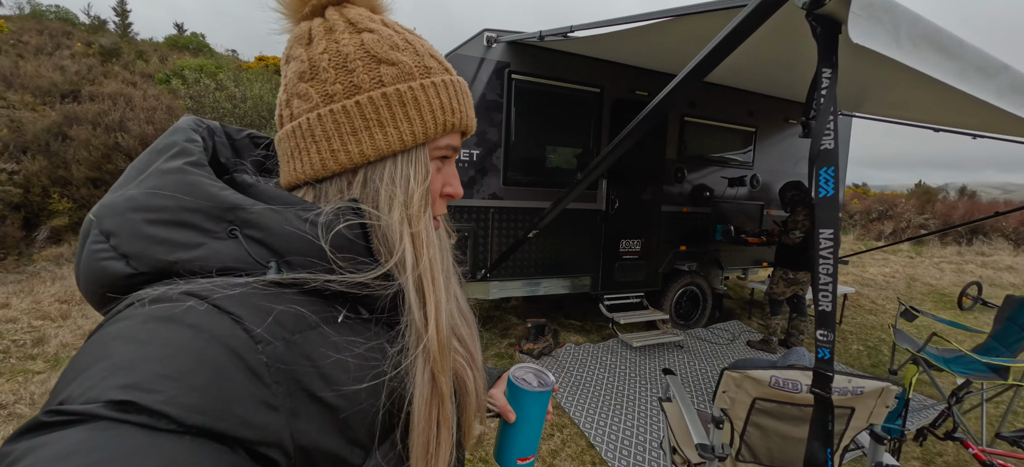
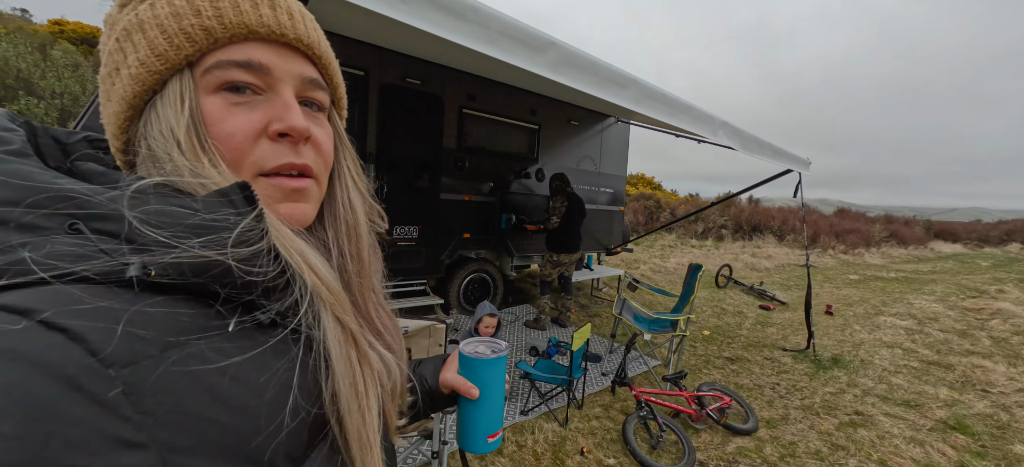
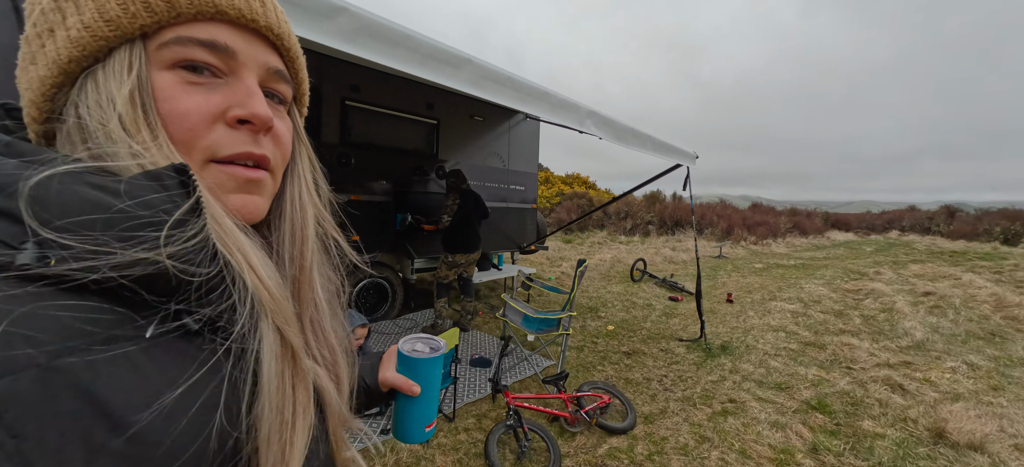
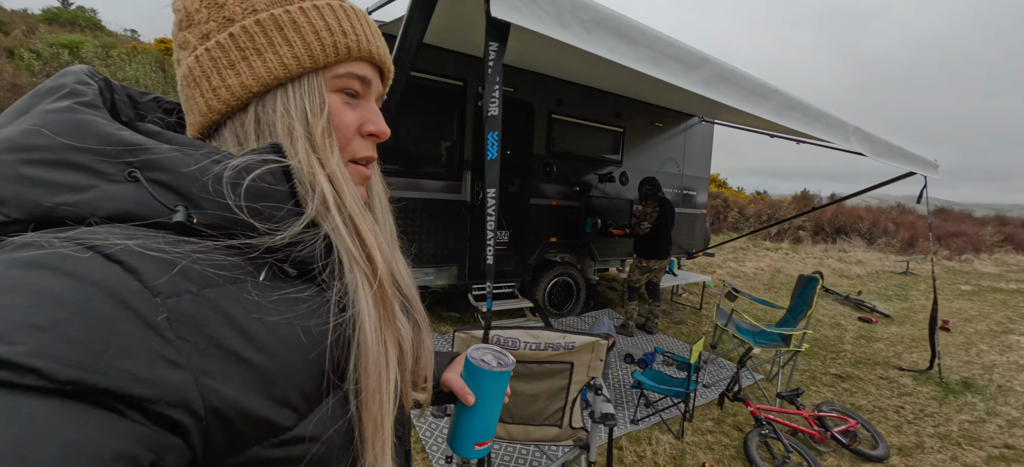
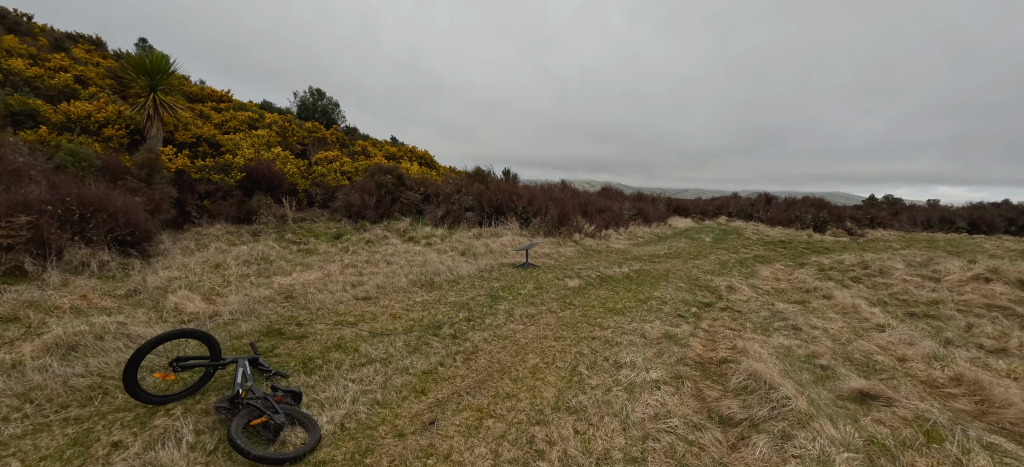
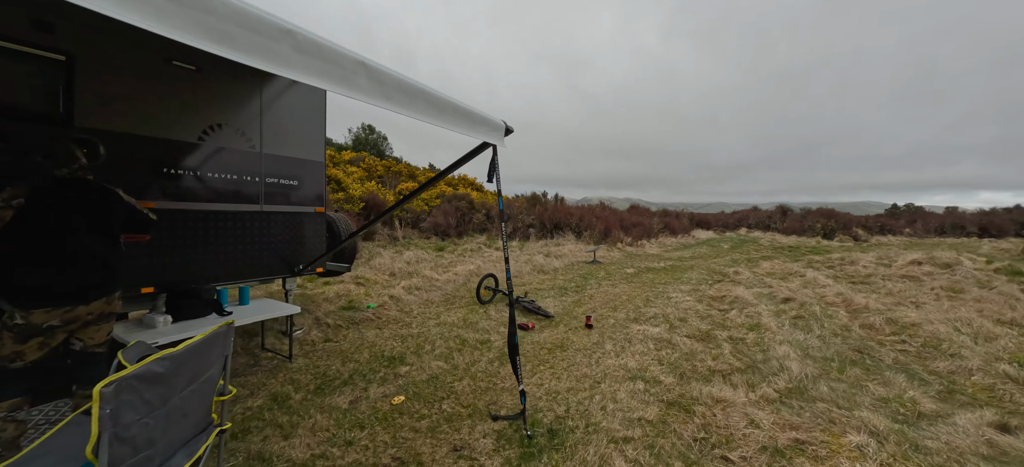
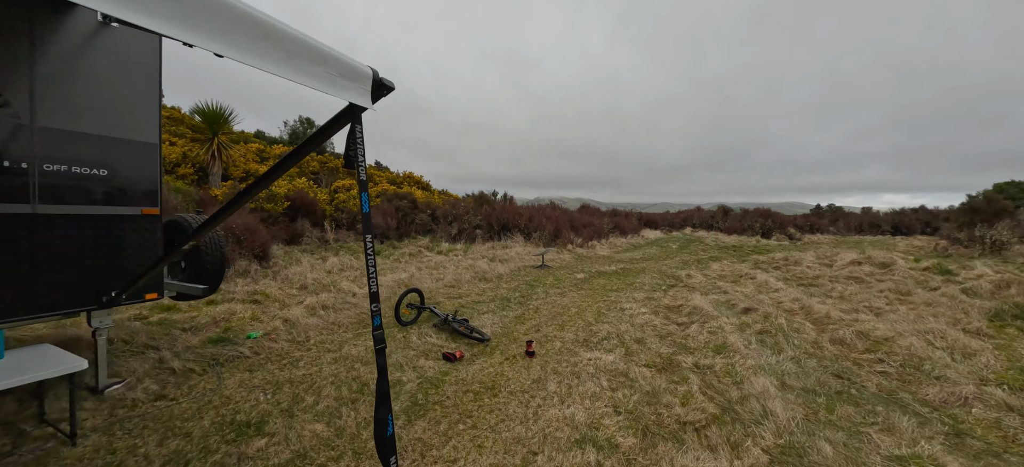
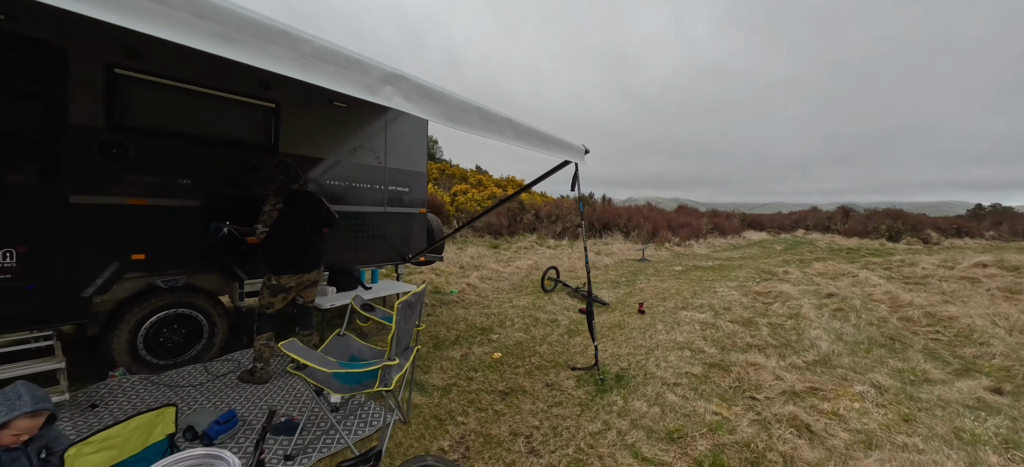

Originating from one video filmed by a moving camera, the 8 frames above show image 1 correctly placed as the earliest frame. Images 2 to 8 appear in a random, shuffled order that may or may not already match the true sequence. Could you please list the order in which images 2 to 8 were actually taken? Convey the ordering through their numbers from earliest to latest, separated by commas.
4, 2, 3, 8, 6, 7, 5
